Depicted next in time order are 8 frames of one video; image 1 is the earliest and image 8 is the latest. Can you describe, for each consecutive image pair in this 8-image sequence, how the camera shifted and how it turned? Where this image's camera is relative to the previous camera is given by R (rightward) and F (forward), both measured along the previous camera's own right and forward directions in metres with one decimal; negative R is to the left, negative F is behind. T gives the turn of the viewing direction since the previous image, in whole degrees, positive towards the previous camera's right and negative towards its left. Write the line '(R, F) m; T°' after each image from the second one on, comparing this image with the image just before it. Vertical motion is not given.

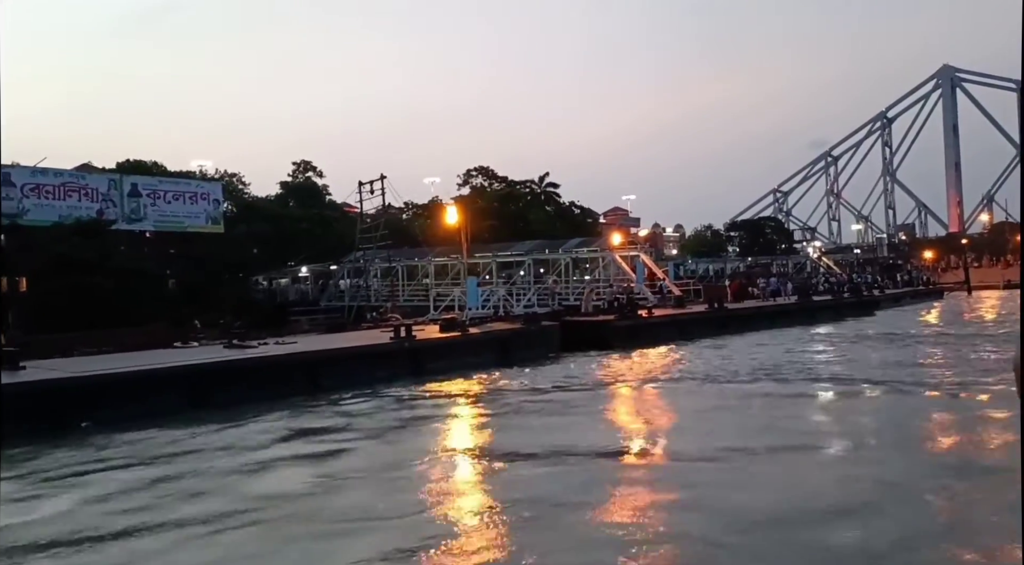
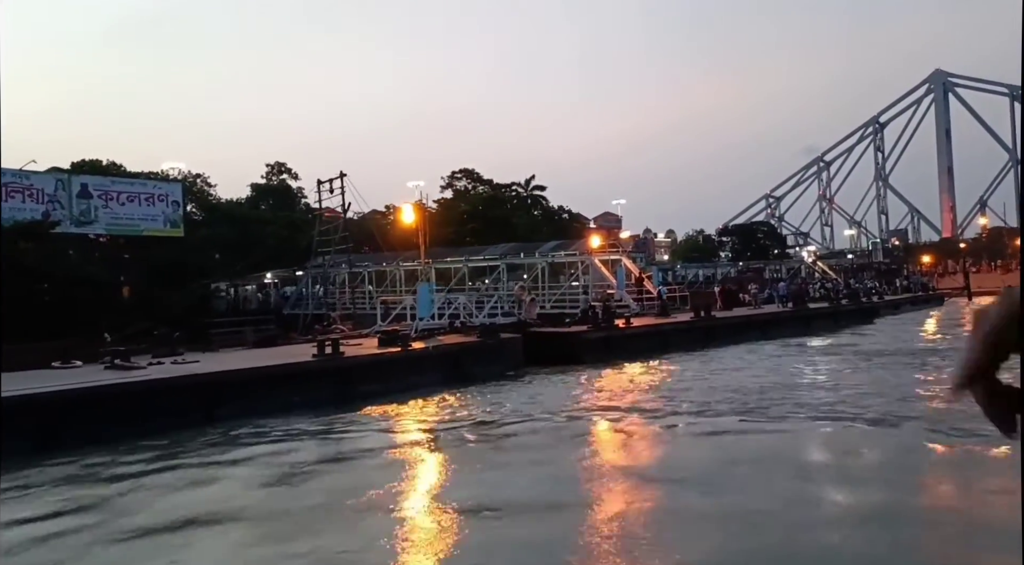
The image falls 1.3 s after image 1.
(+0.8, +3.0) m; 0°
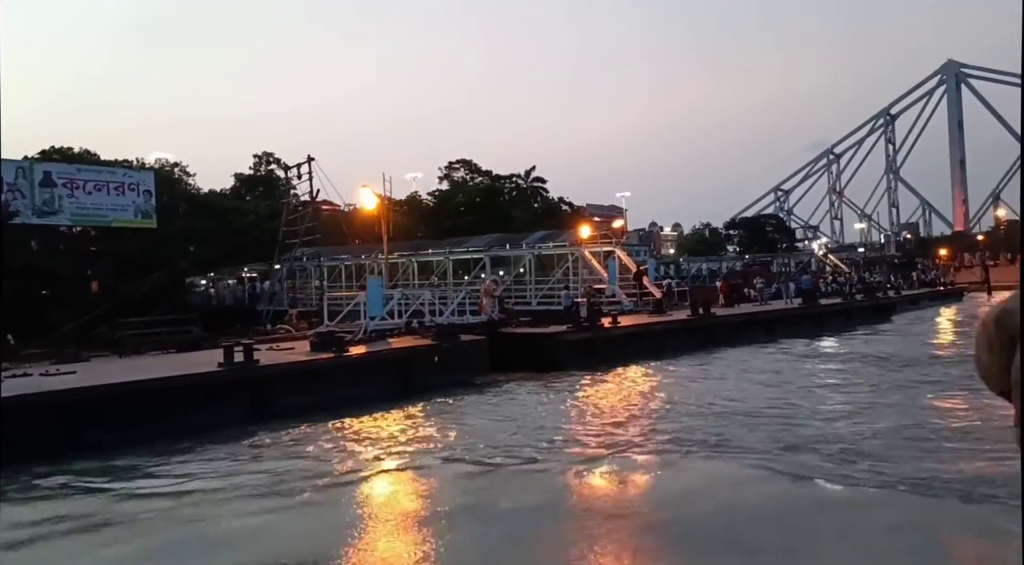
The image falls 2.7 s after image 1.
(+0.8, +2.9) m; 0°
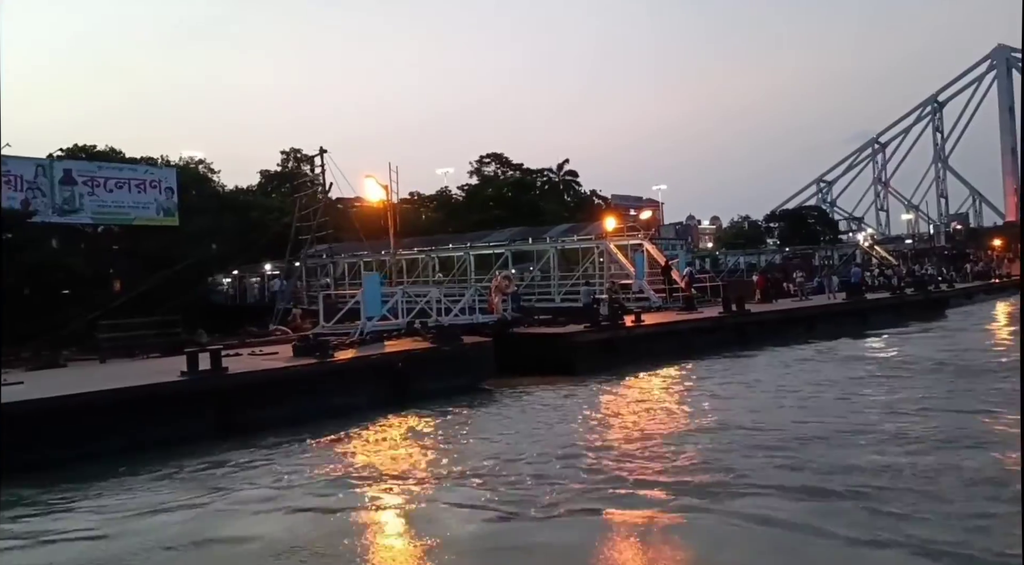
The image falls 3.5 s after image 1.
(+0.6, +1.6) m; -2°
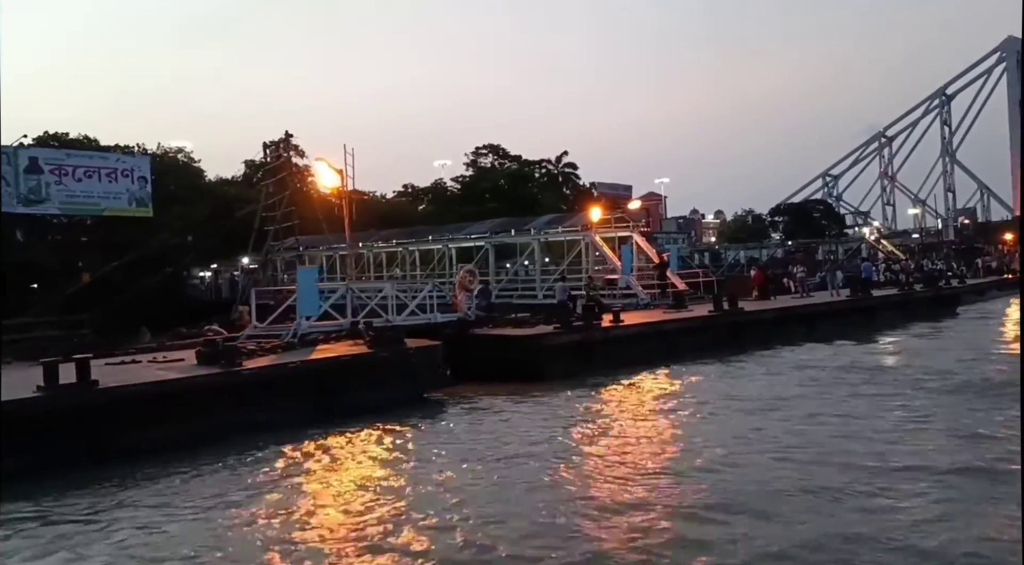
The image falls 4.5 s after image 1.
(+0.8, +2.1) m; 0°
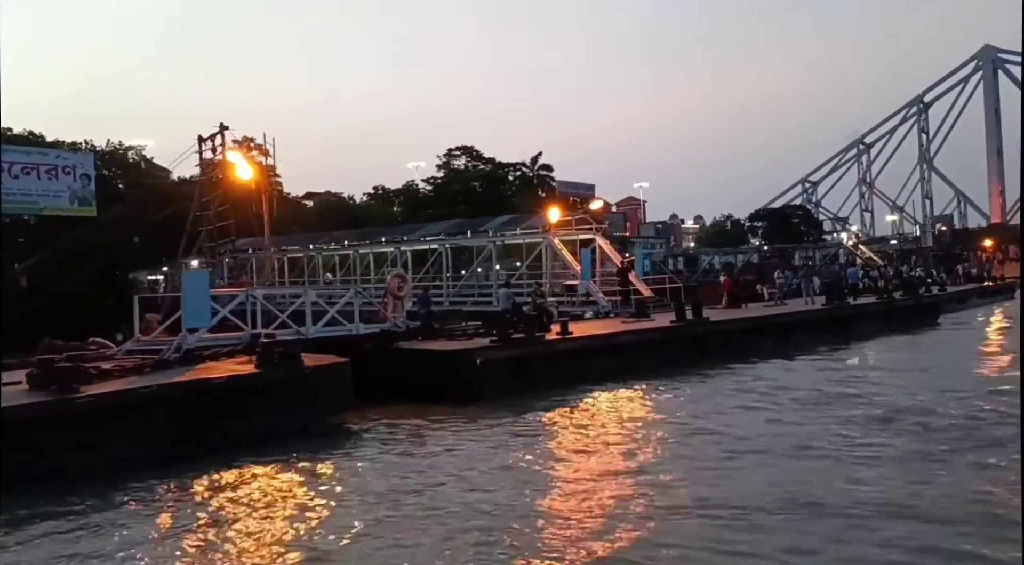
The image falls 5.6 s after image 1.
(+0.7, +2.0) m; +1°
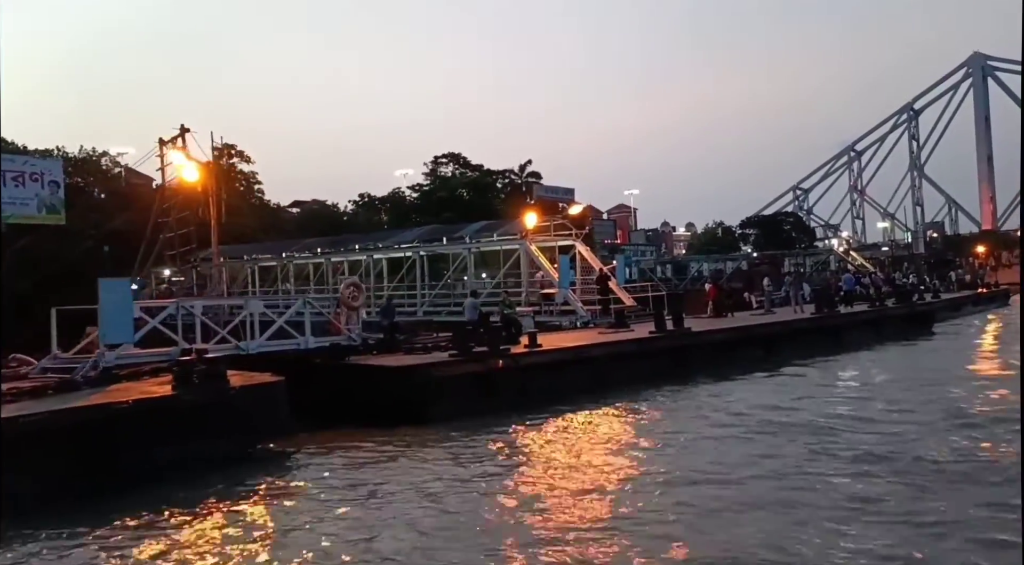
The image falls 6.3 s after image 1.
(+0.4, +1.2) m; 0°
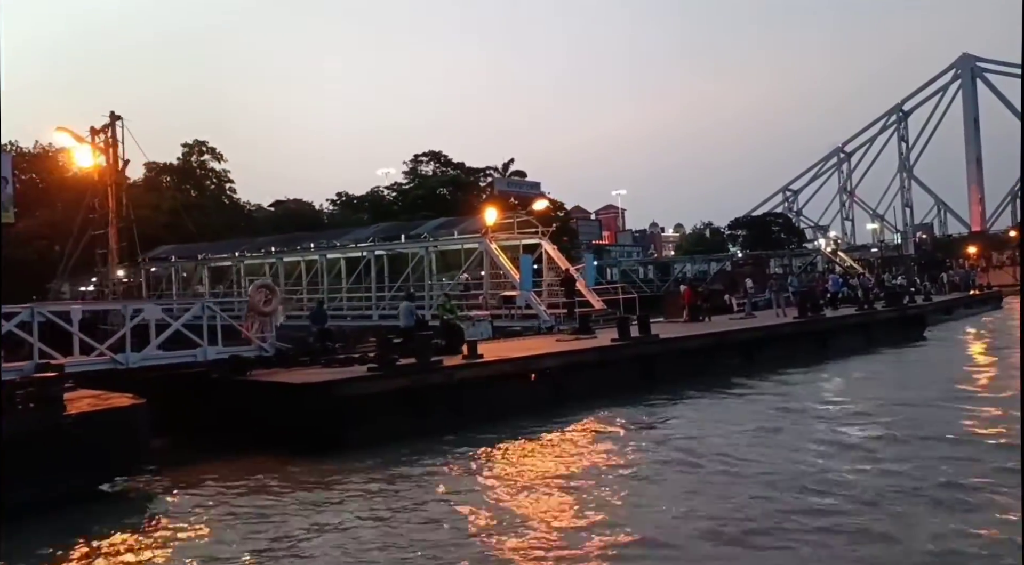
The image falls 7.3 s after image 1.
(+0.7, +1.9) m; +1°
